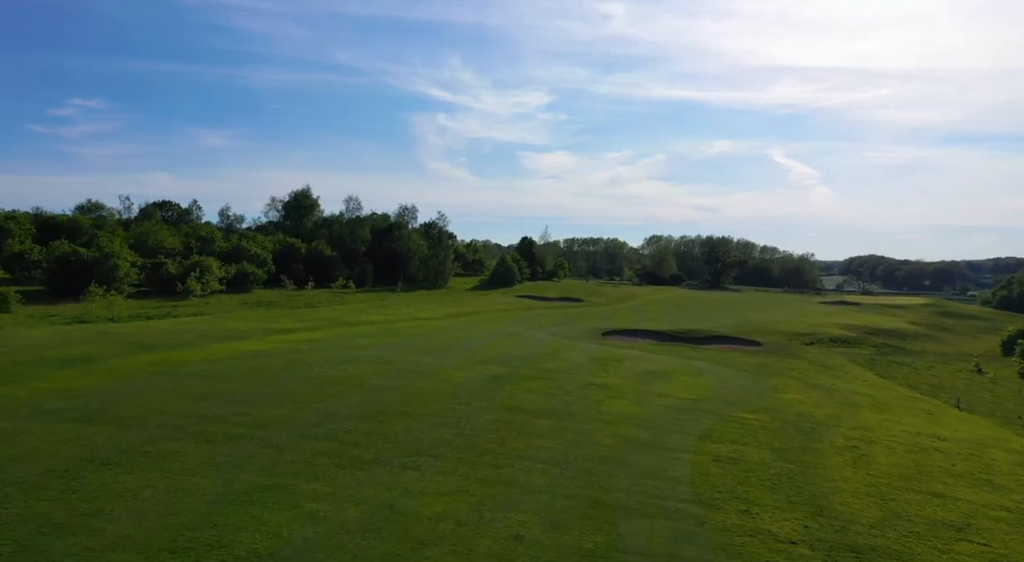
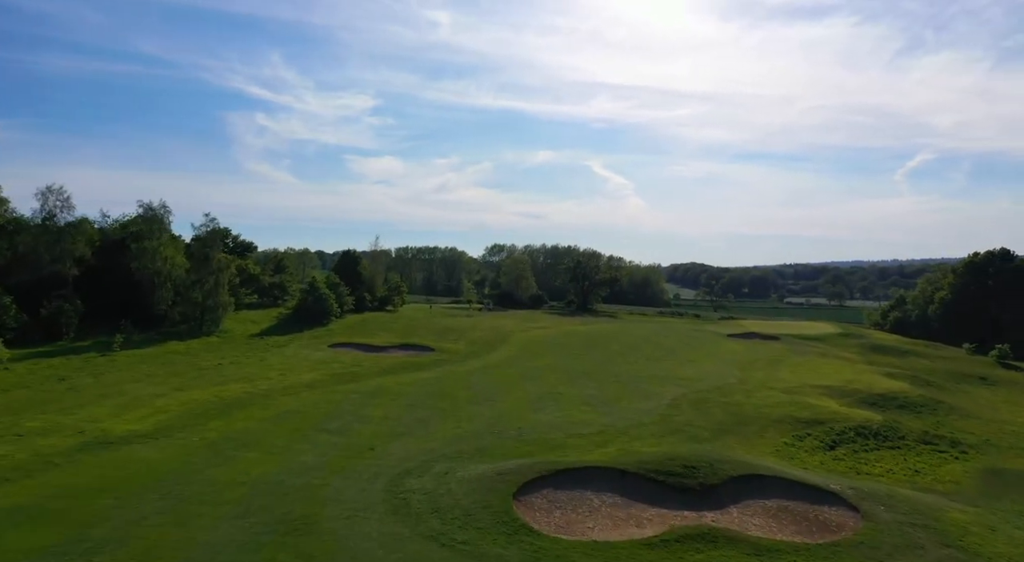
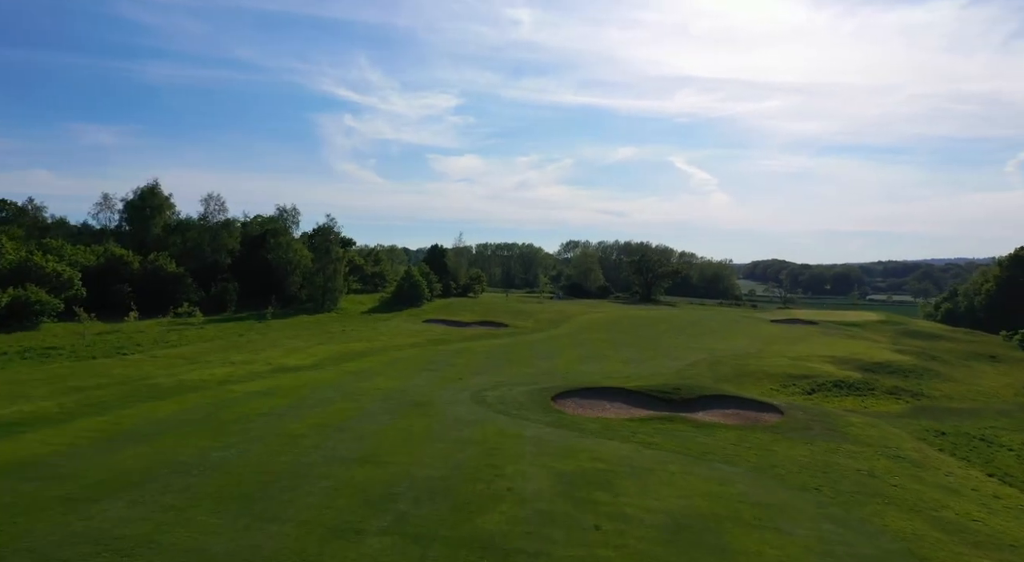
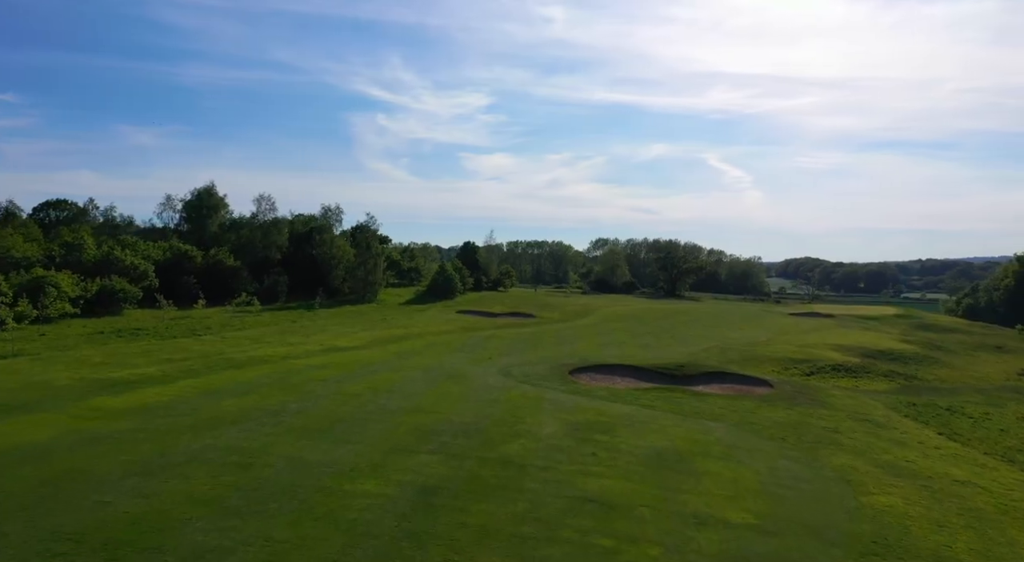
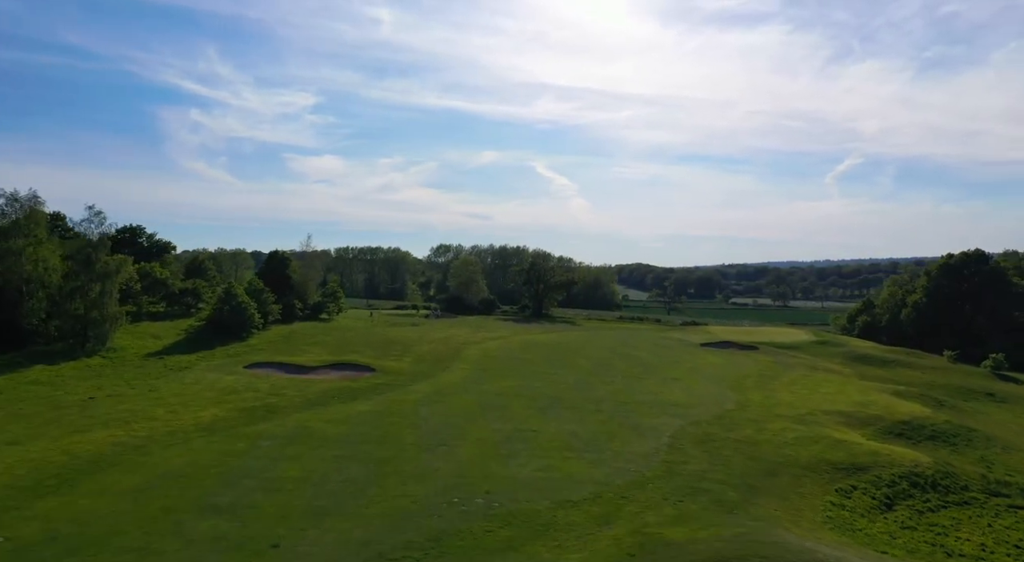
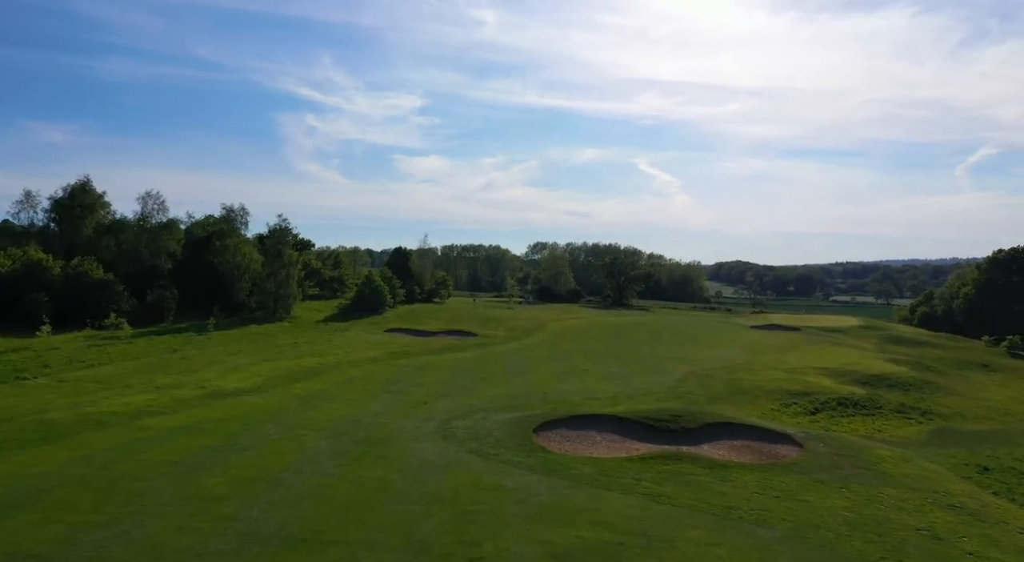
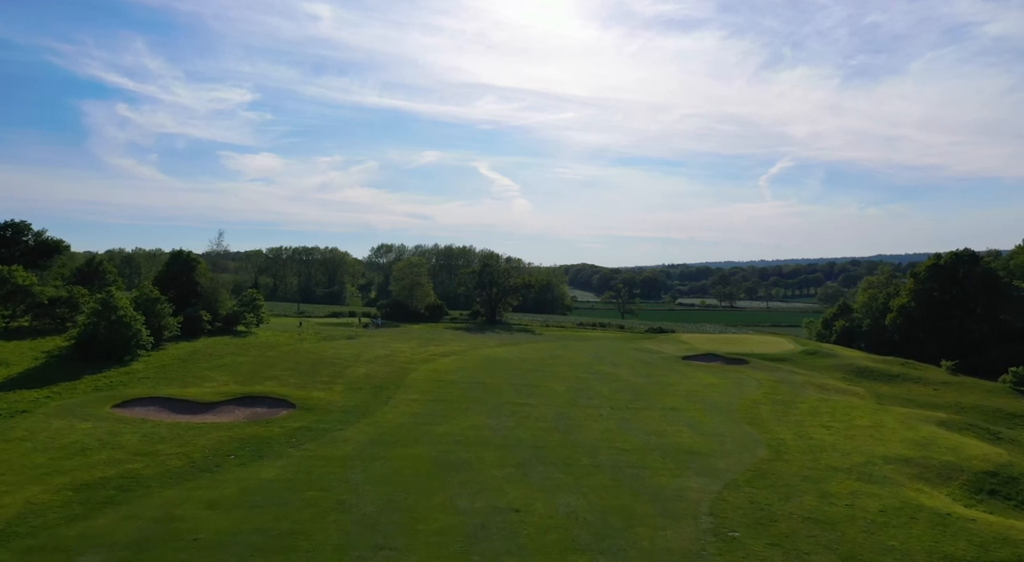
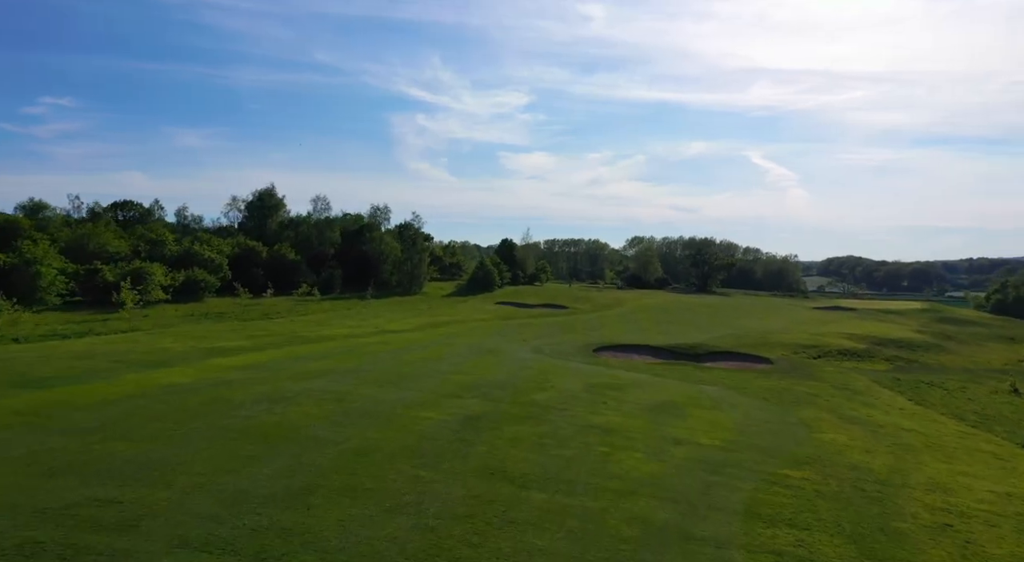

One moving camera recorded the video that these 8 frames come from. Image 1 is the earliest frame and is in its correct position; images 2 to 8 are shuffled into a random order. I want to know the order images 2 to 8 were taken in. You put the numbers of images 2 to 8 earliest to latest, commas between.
8, 4, 3, 6, 2, 5, 7
